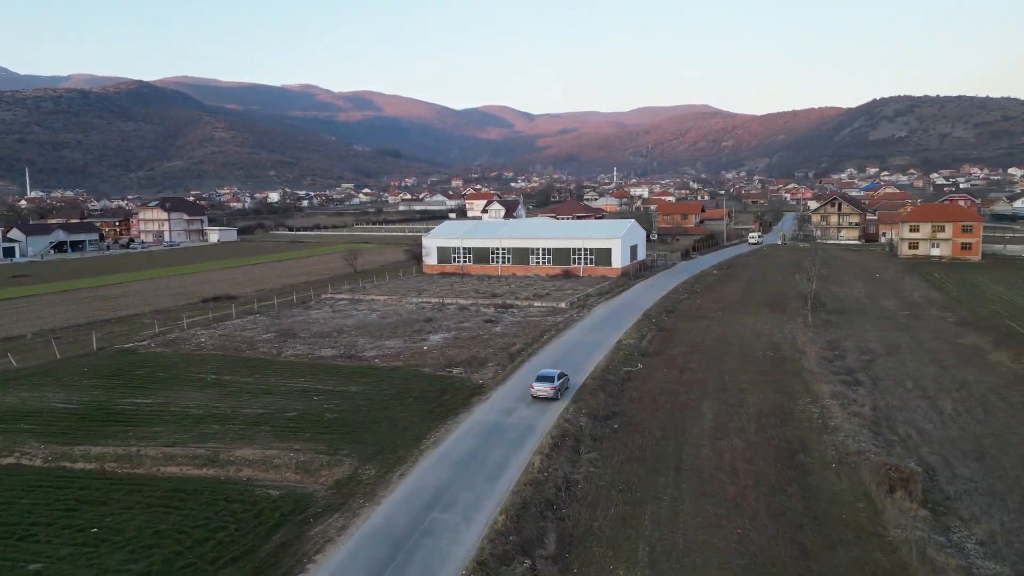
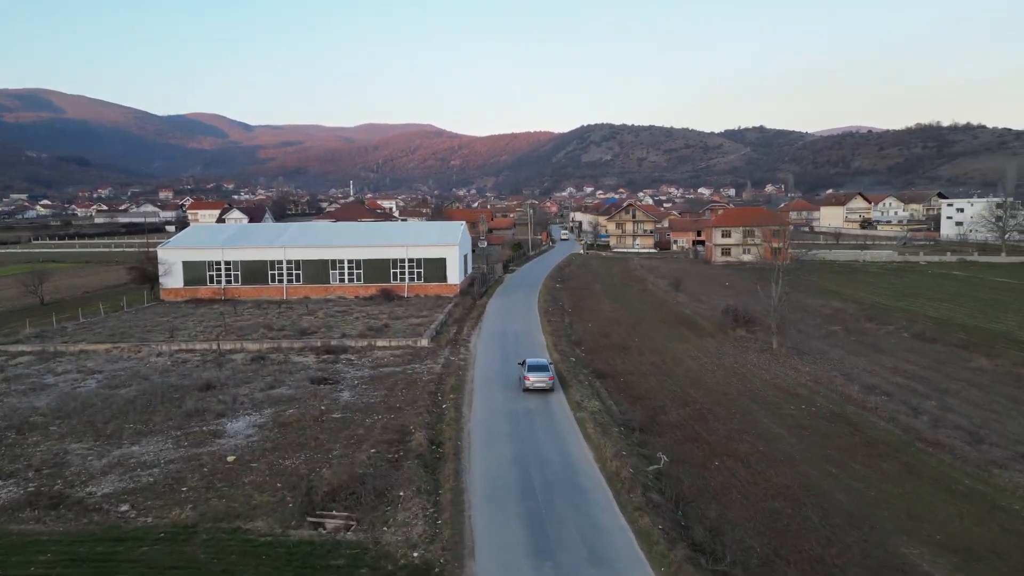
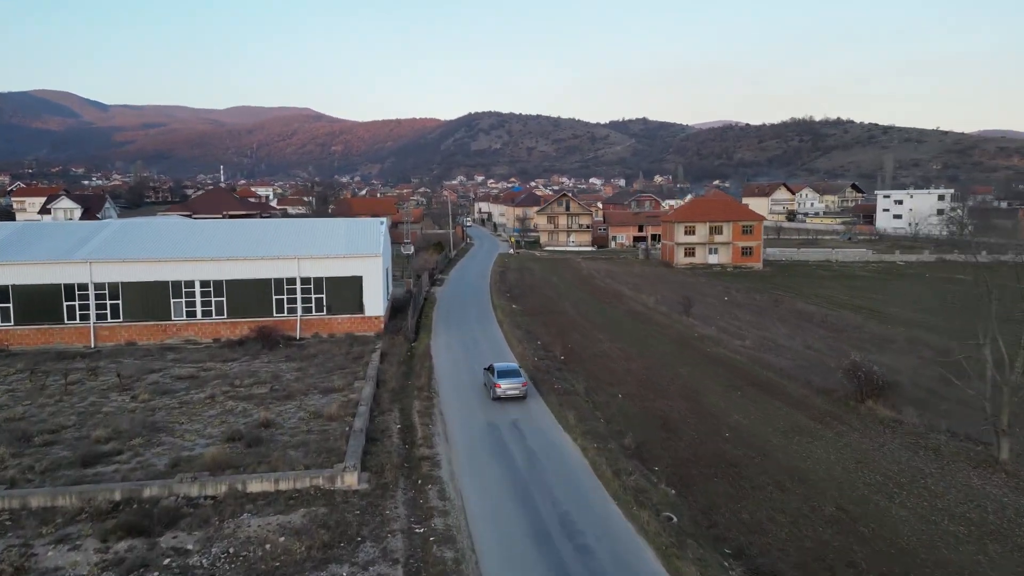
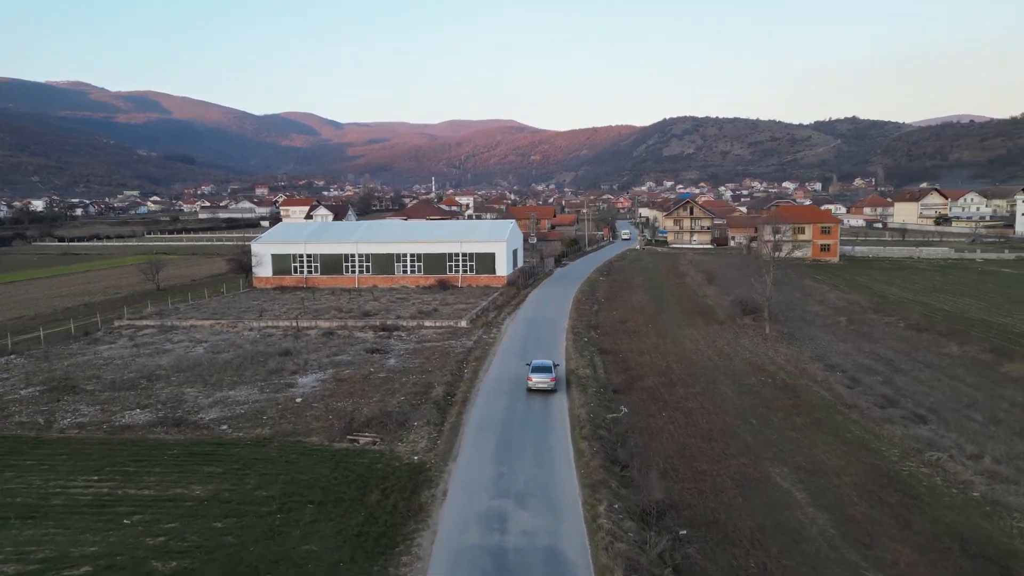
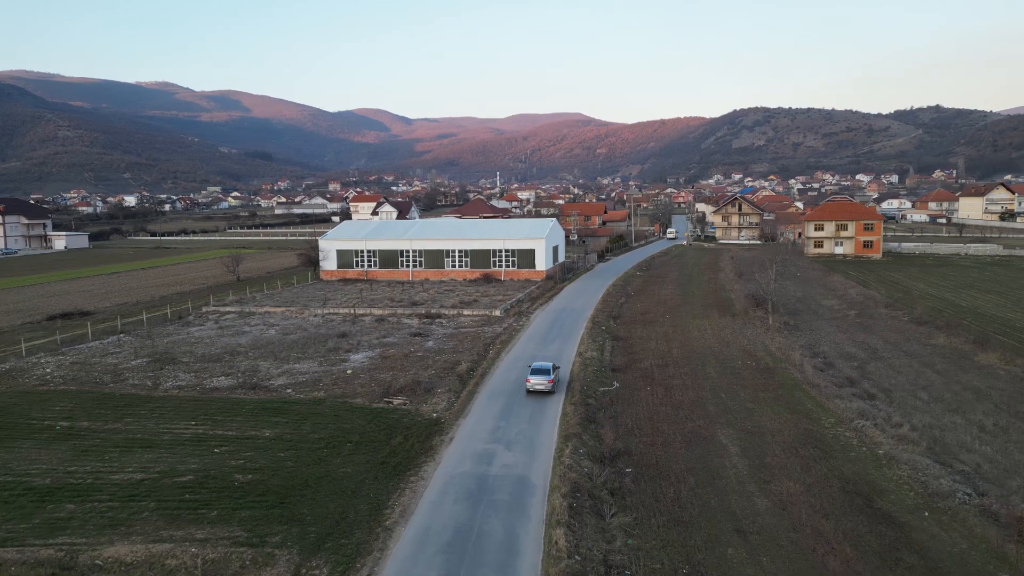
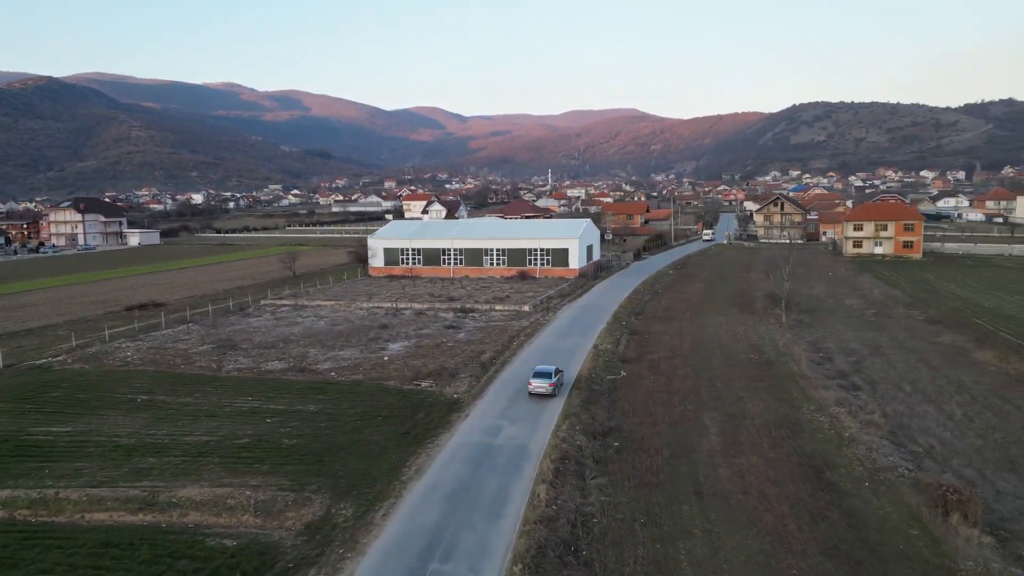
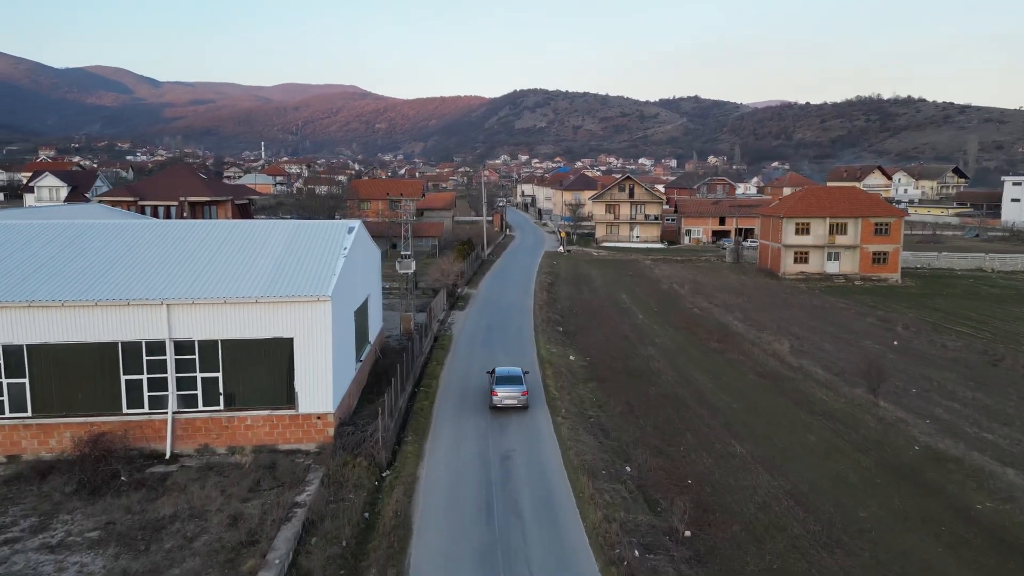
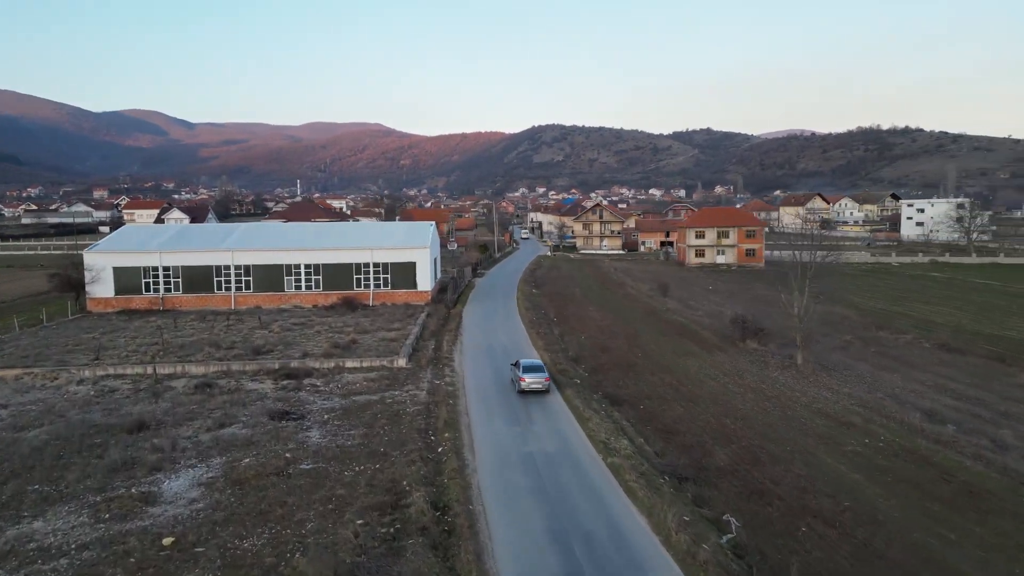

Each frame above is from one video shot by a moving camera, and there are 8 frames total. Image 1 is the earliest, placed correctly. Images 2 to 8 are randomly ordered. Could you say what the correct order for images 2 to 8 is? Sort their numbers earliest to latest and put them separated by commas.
6, 5, 4, 2, 8, 3, 7
